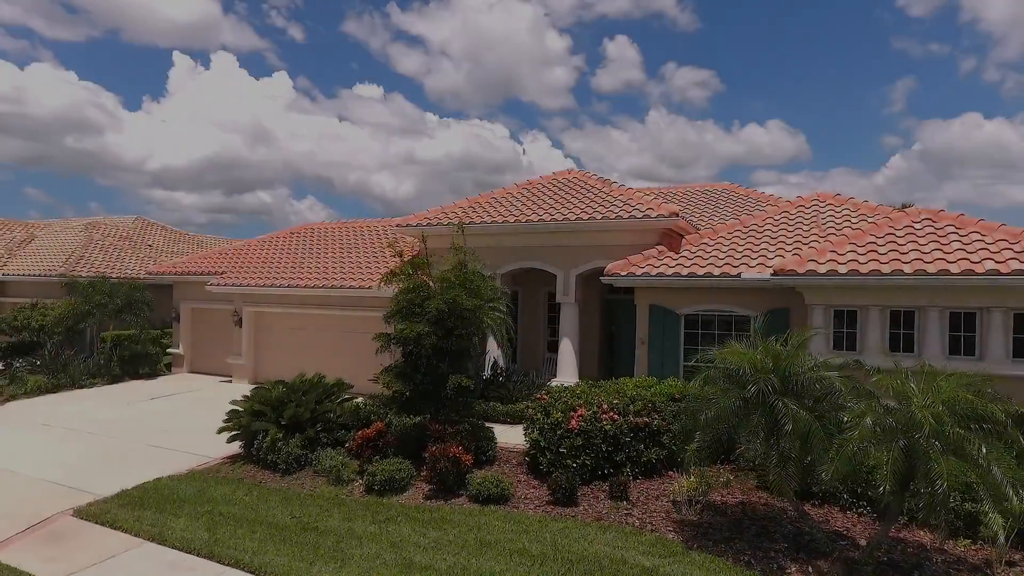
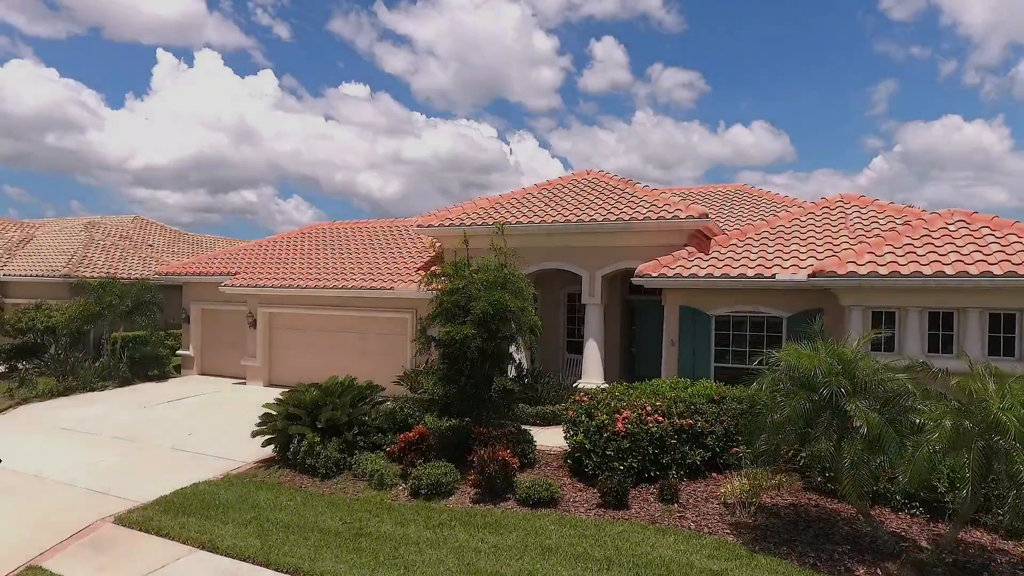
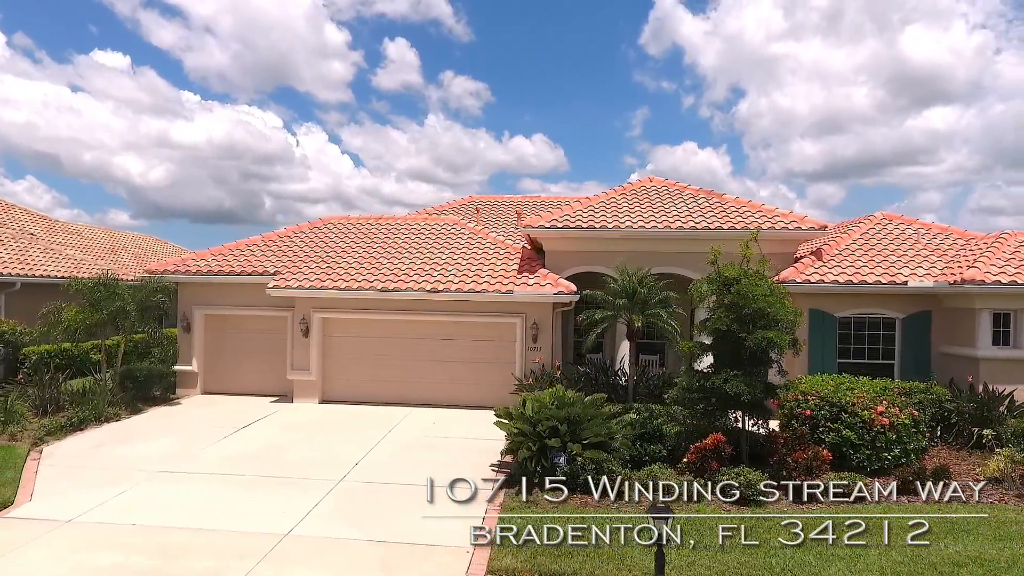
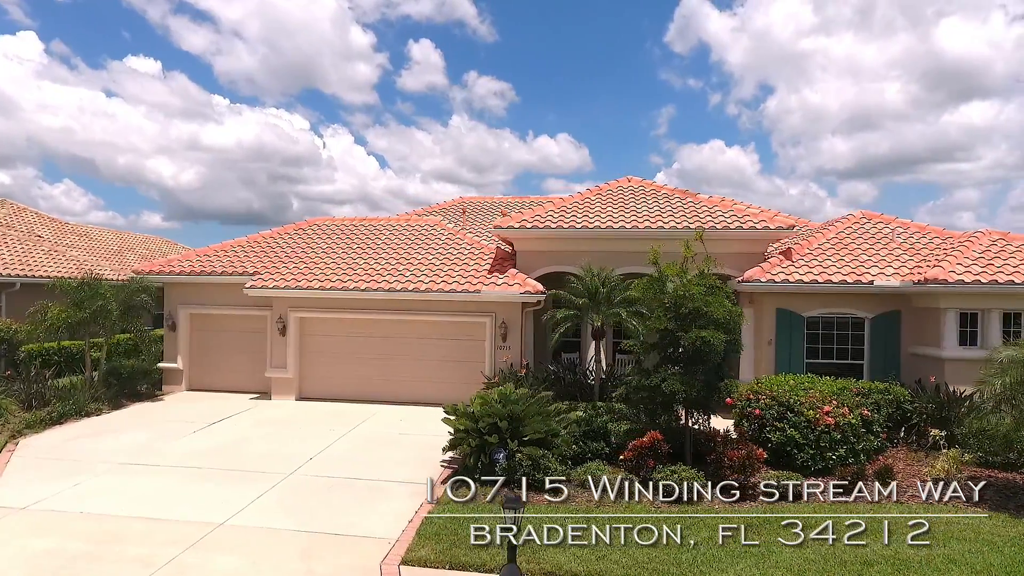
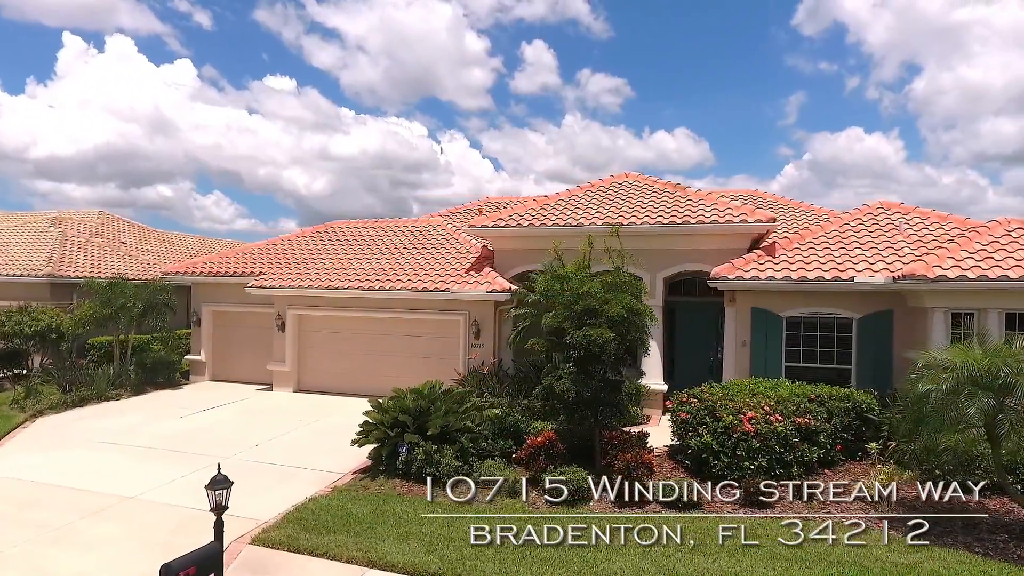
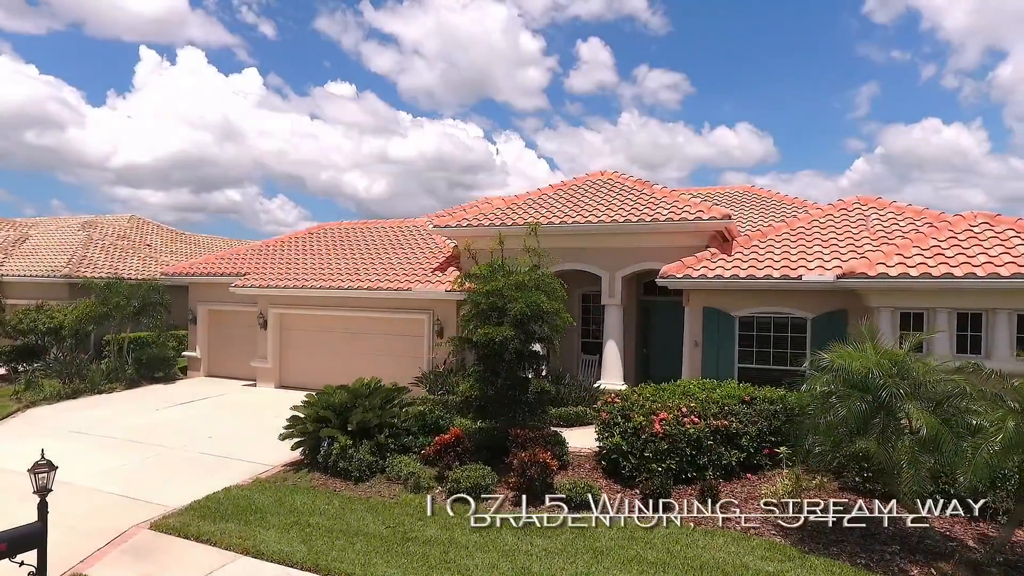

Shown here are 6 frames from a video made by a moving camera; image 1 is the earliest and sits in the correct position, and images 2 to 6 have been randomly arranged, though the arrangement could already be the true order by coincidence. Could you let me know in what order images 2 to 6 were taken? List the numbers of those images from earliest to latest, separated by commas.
2, 6, 5, 4, 3
